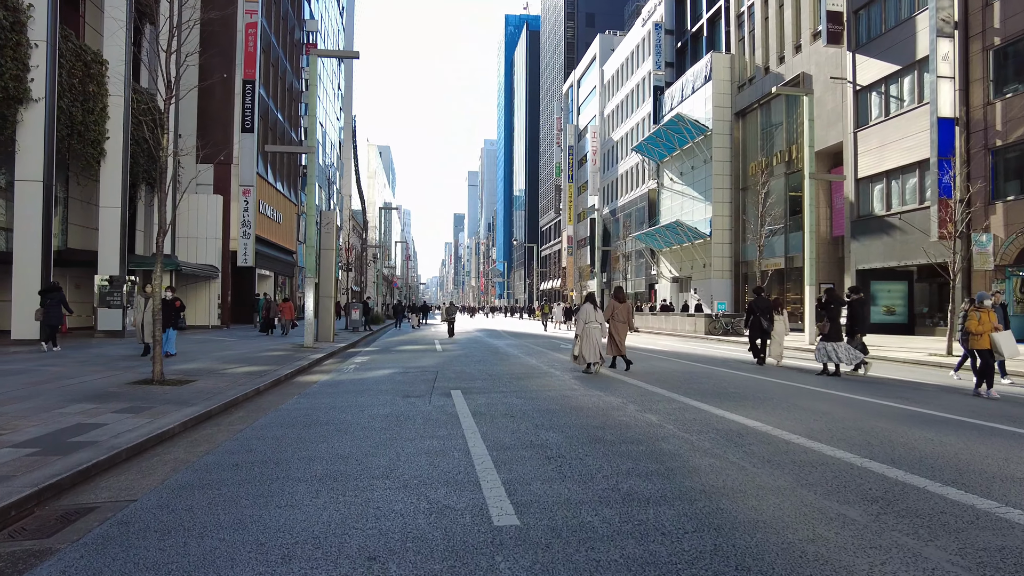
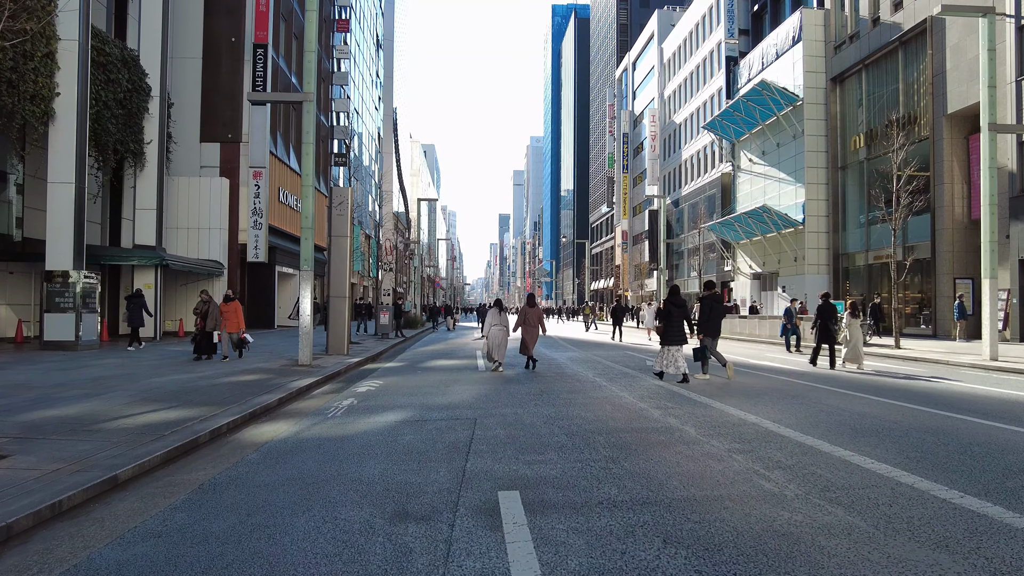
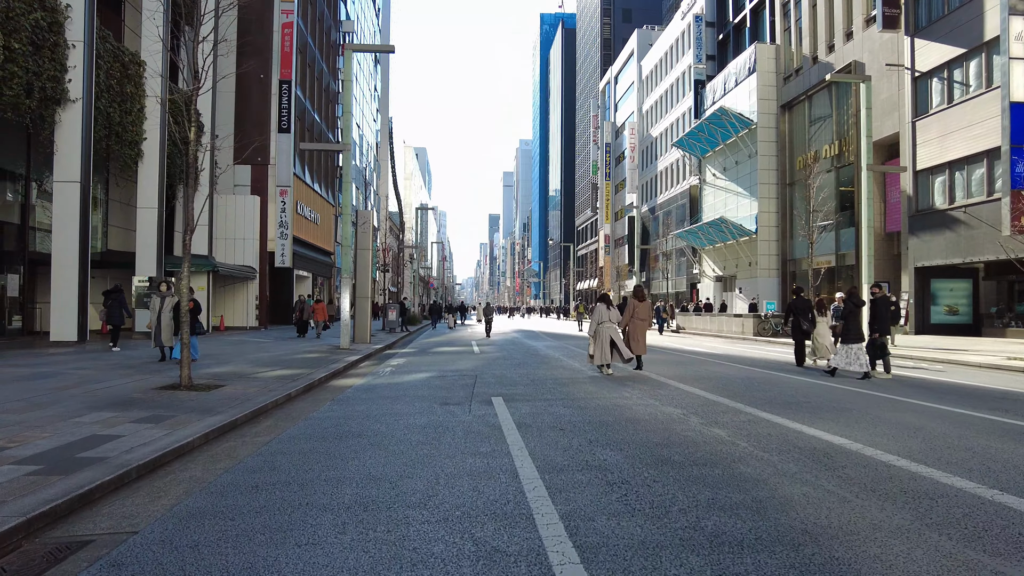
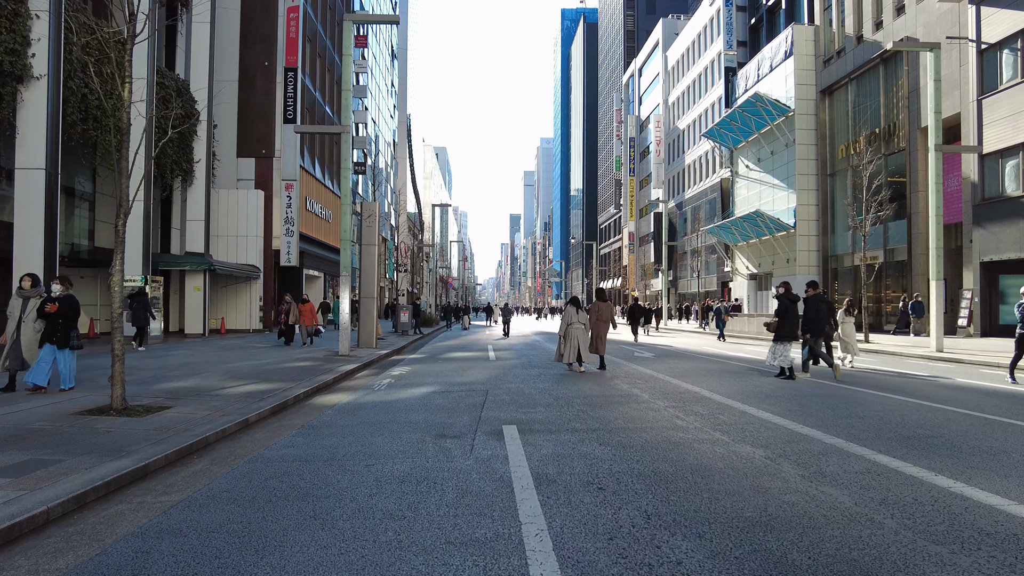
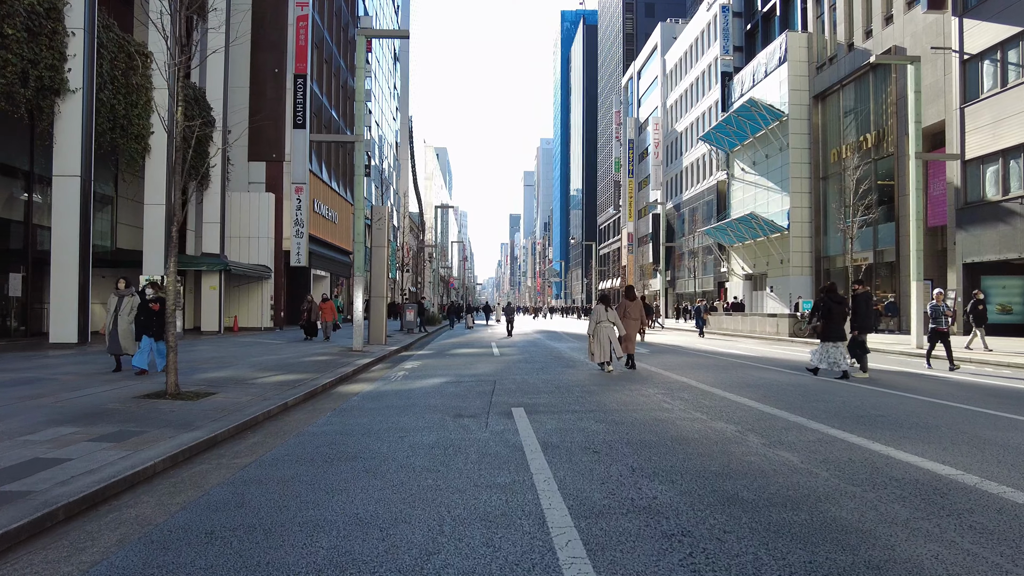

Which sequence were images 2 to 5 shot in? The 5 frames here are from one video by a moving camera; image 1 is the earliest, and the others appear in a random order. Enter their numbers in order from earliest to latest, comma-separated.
3, 5, 4, 2
